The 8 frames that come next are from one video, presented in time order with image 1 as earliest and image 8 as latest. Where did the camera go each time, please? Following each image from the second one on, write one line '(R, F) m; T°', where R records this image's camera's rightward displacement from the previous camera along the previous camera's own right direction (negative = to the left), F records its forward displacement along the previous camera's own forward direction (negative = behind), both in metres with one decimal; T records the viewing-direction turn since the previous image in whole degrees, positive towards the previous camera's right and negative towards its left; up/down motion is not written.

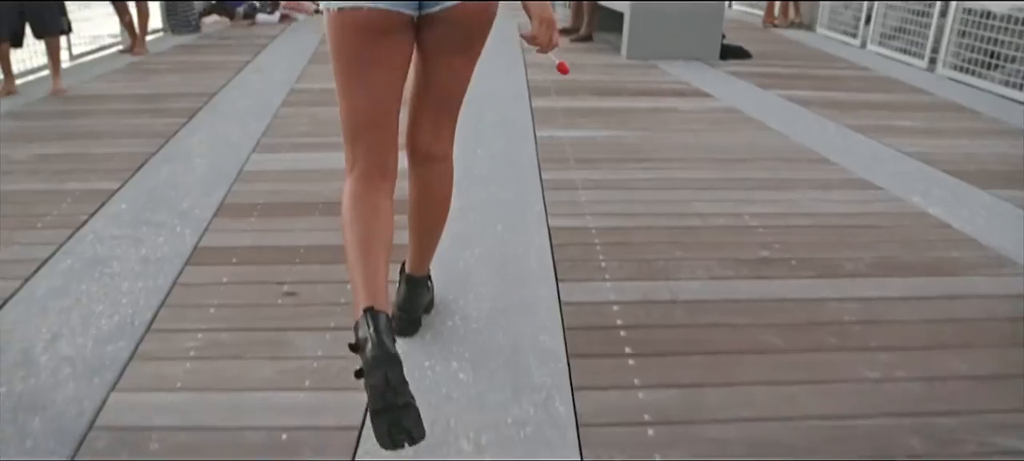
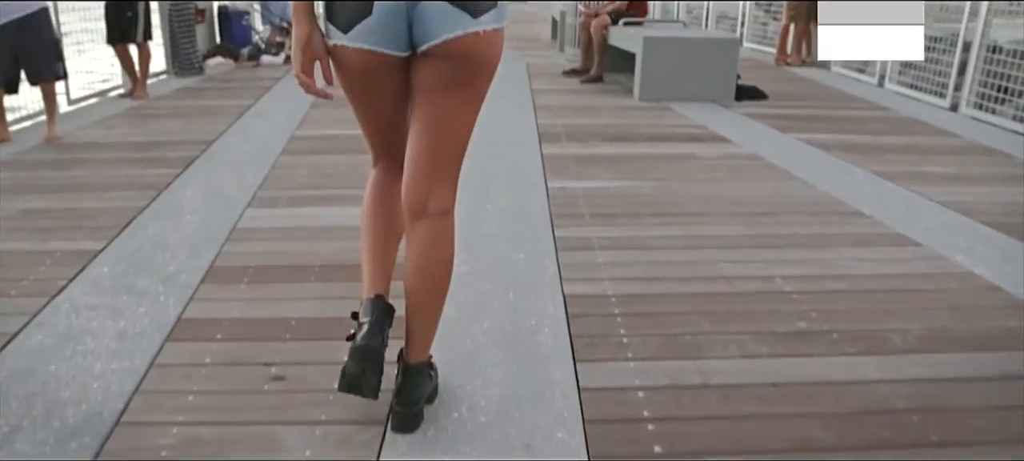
(0.0, +0.2) m; -1°
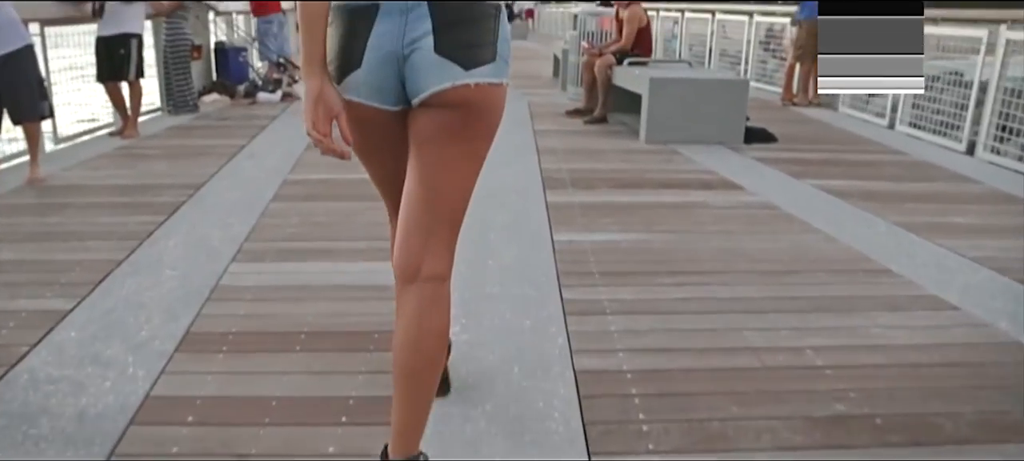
(0.0, +0.2) m; 0°
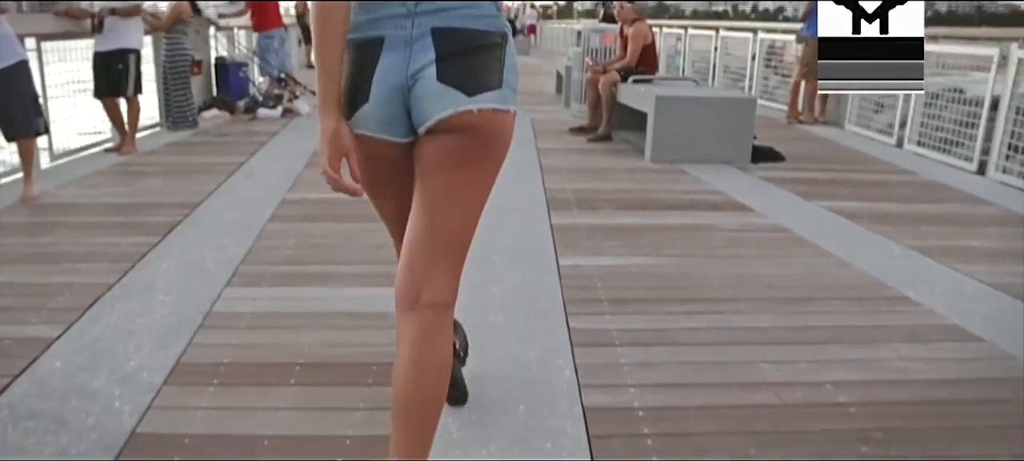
(0.0, +0.1) m; 0°
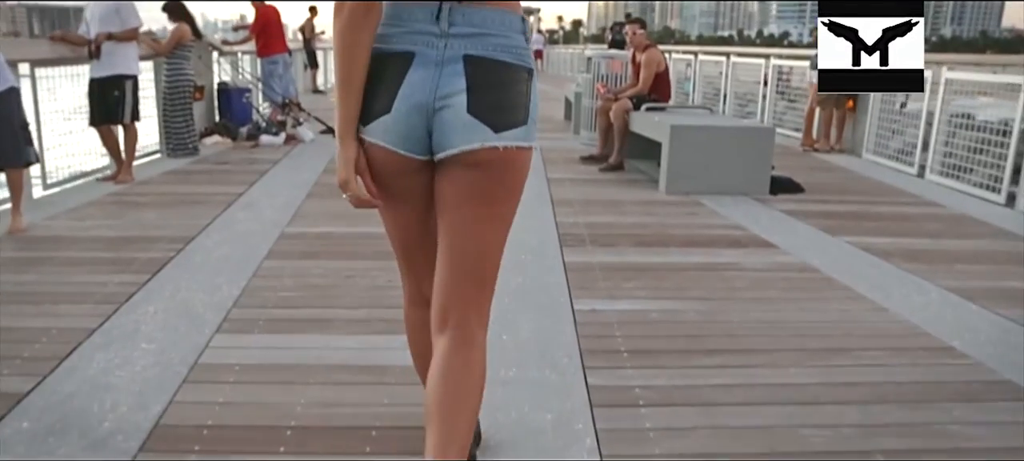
(0.0, +0.2) m; 0°
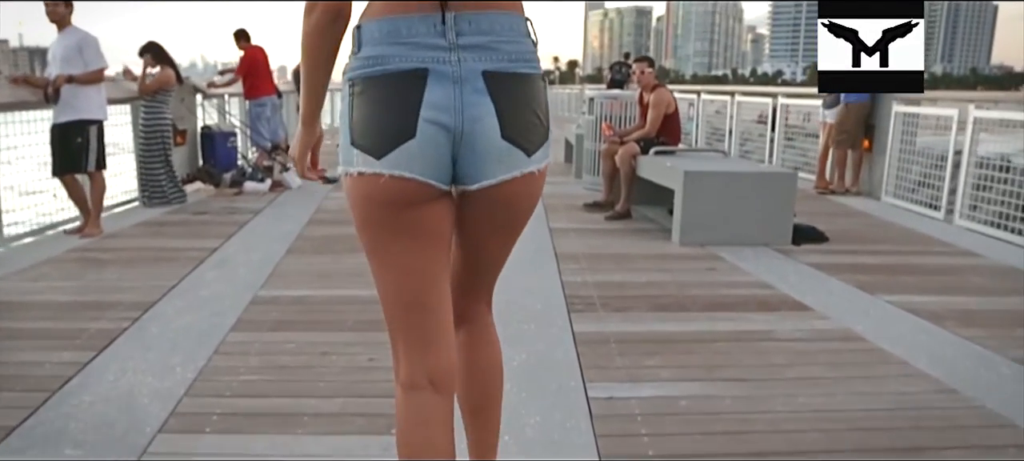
(0.0, +0.5) m; 0°
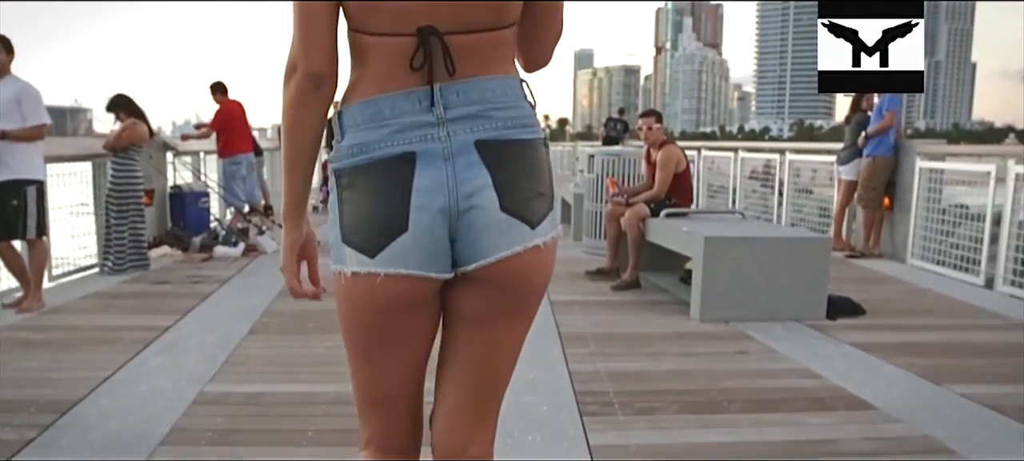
(0.0, +0.7) m; +1°
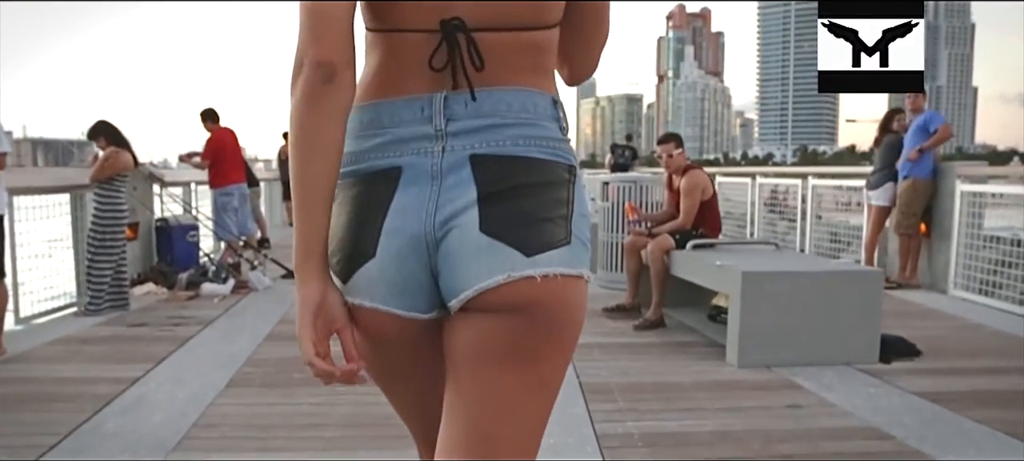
(0.0, +0.5) m; 0°
